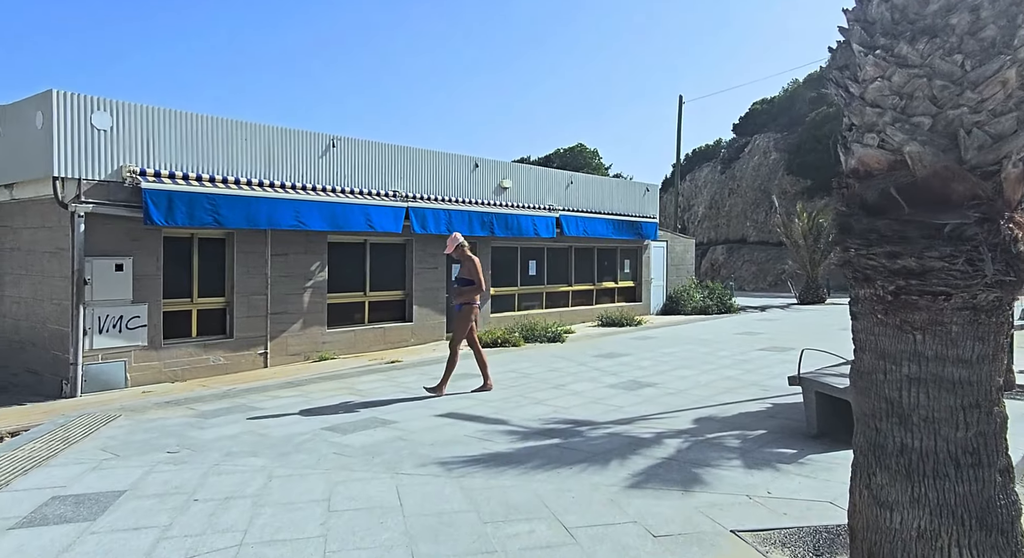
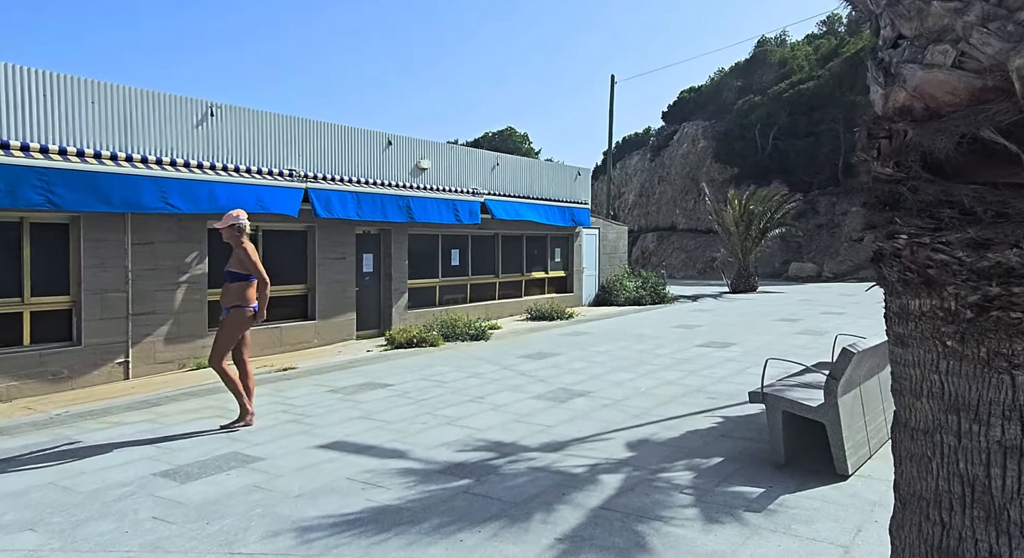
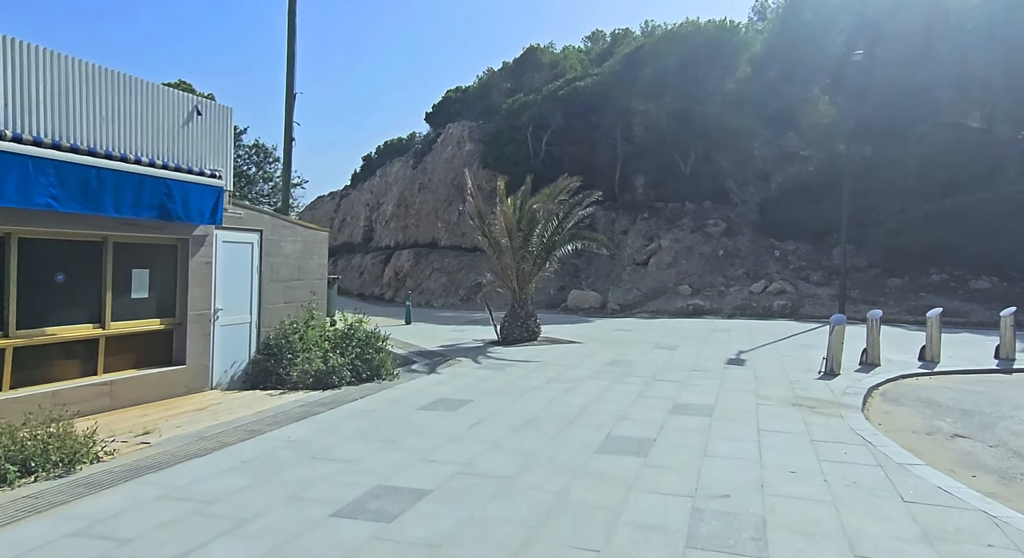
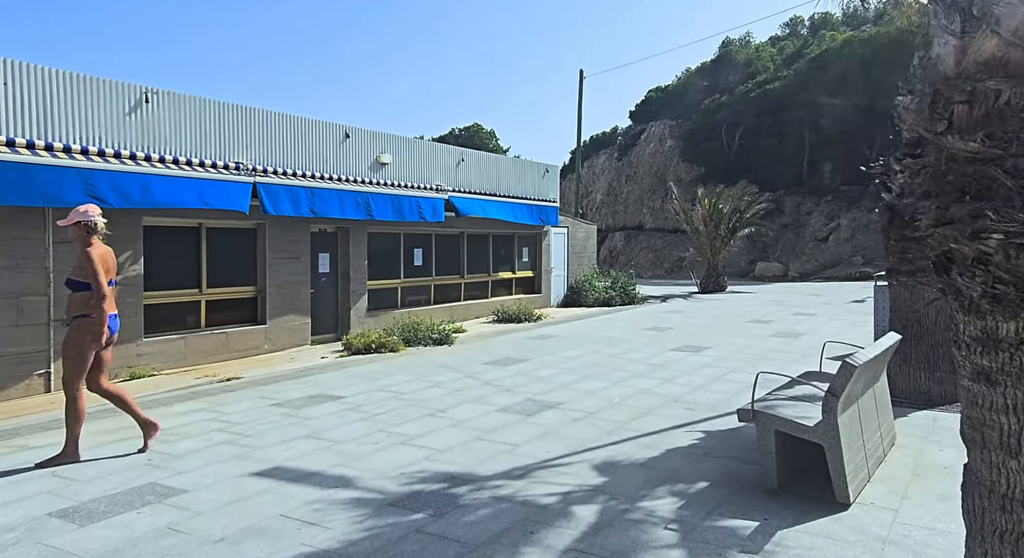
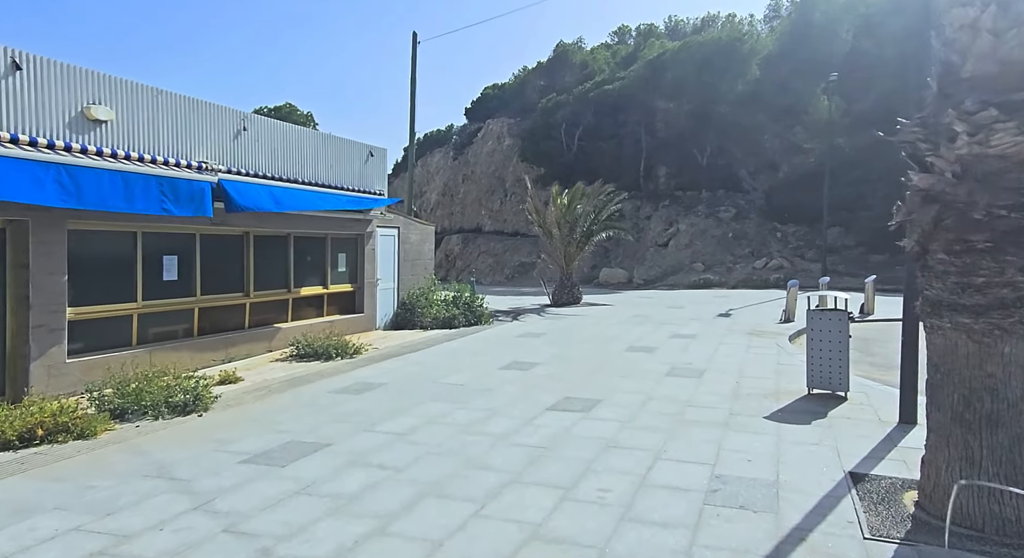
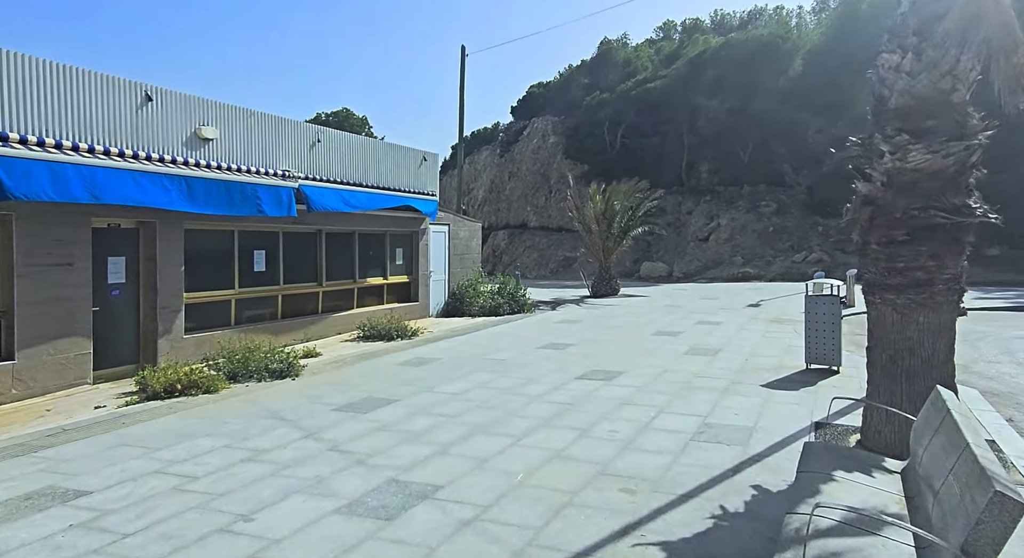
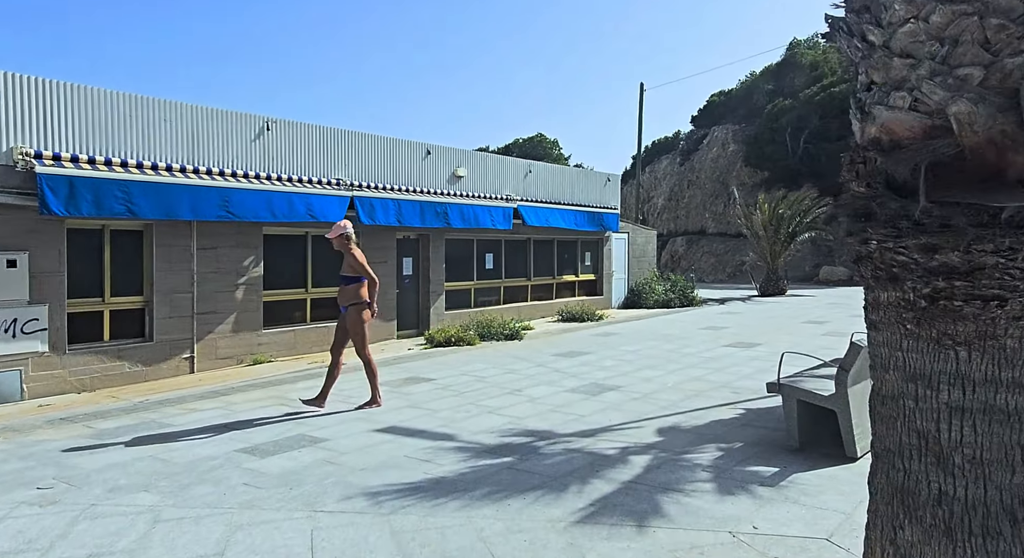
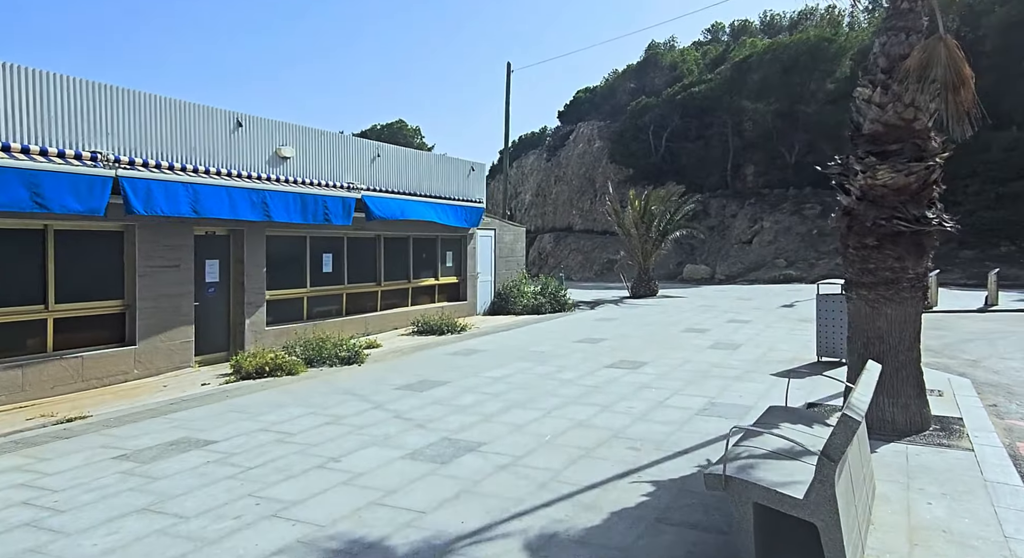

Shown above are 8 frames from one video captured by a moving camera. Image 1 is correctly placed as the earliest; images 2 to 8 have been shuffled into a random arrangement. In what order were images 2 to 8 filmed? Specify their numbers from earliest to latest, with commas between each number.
7, 2, 4, 8, 6, 5, 3
